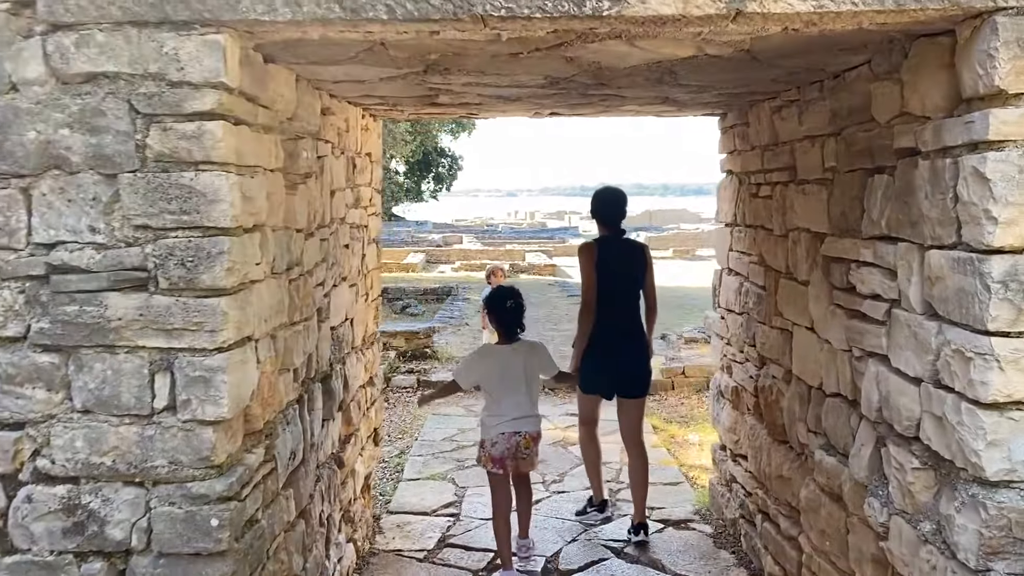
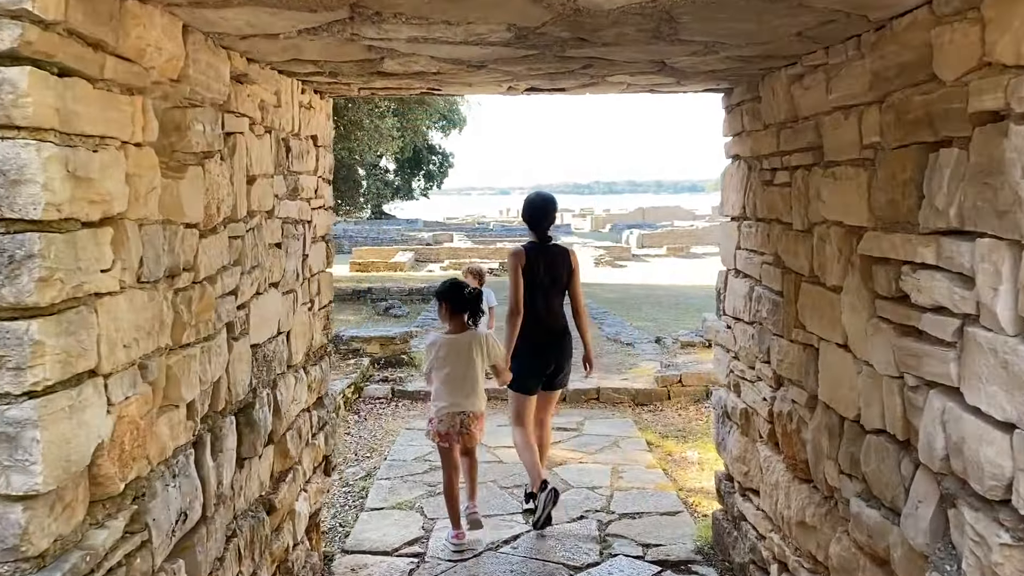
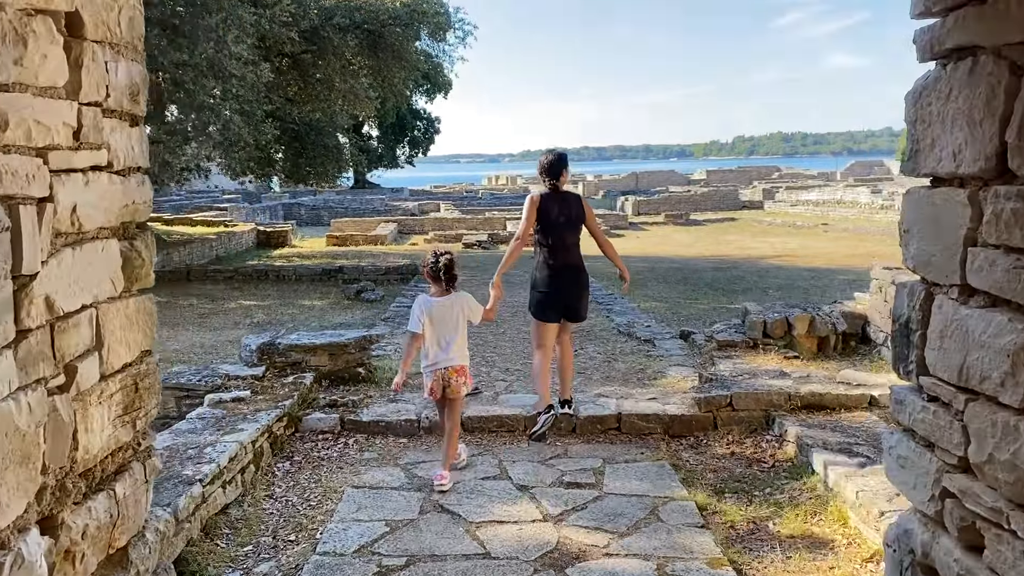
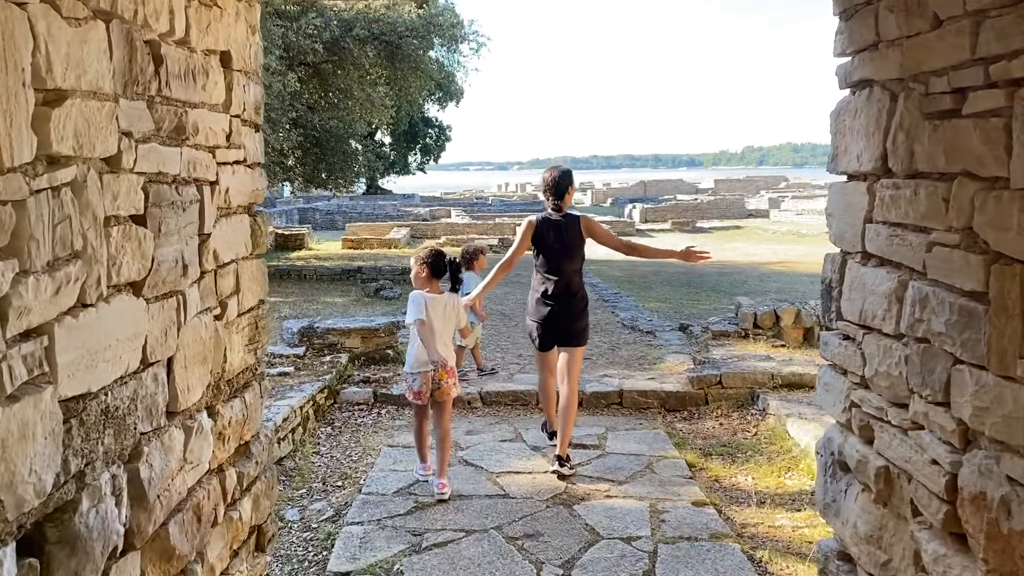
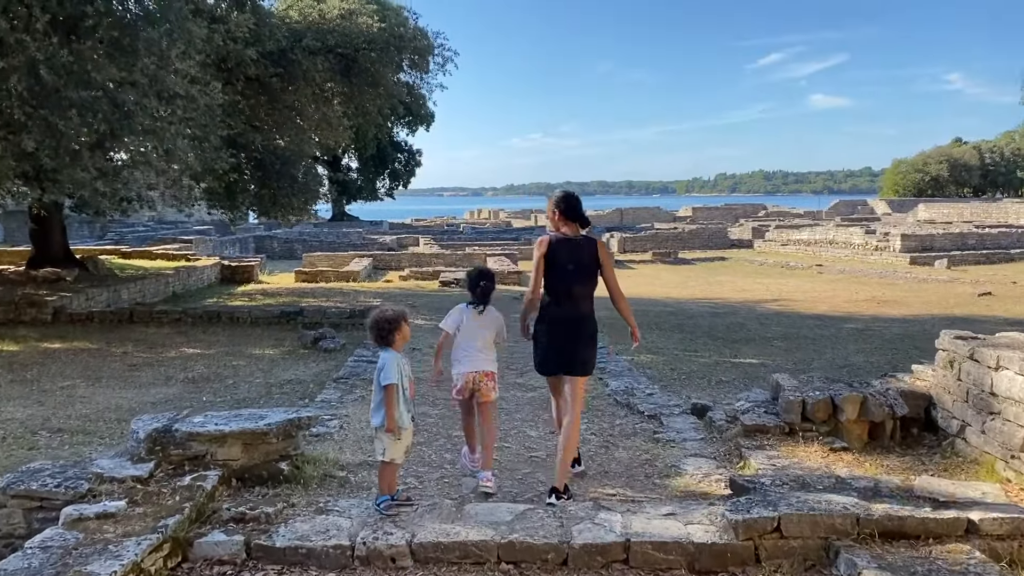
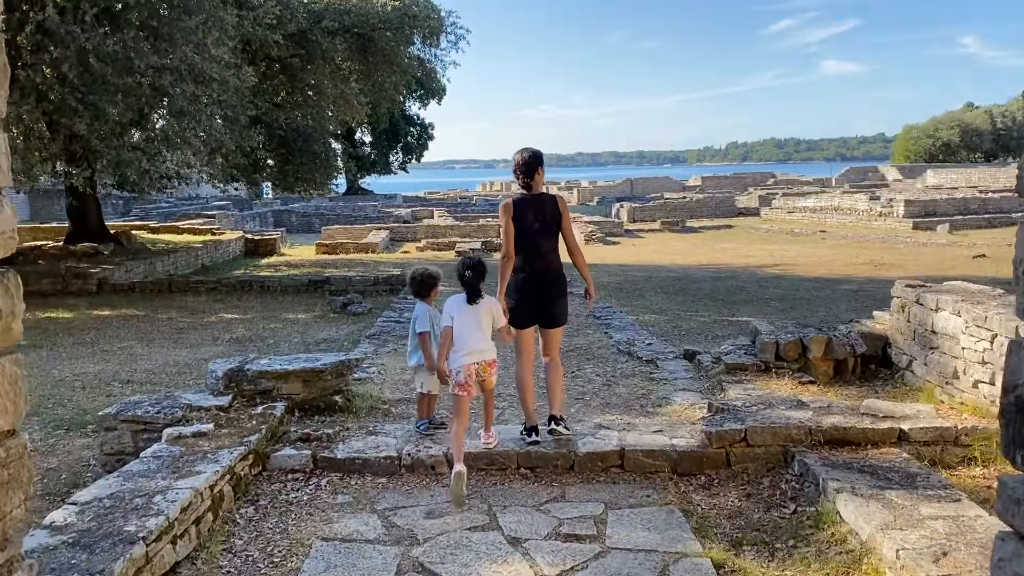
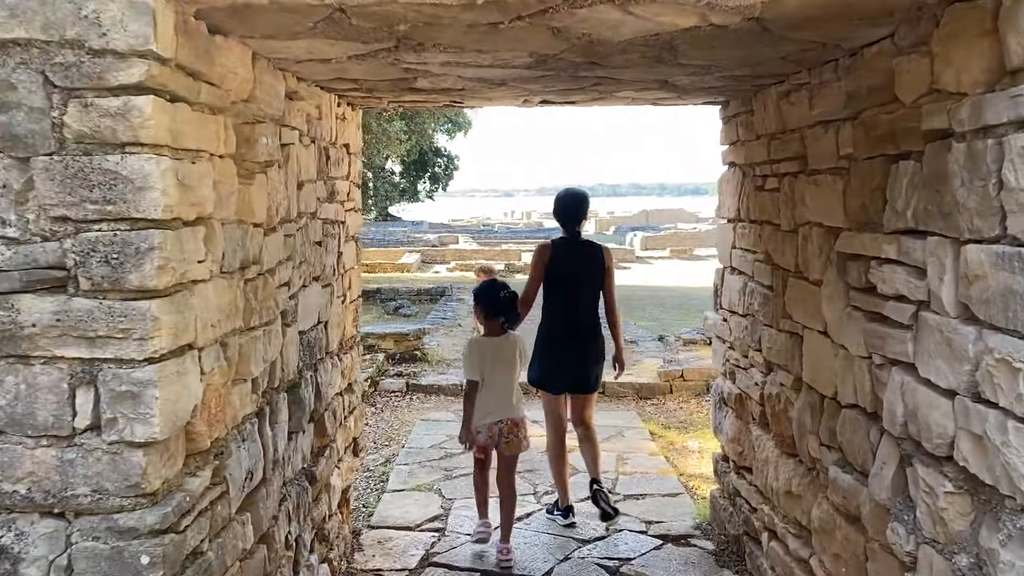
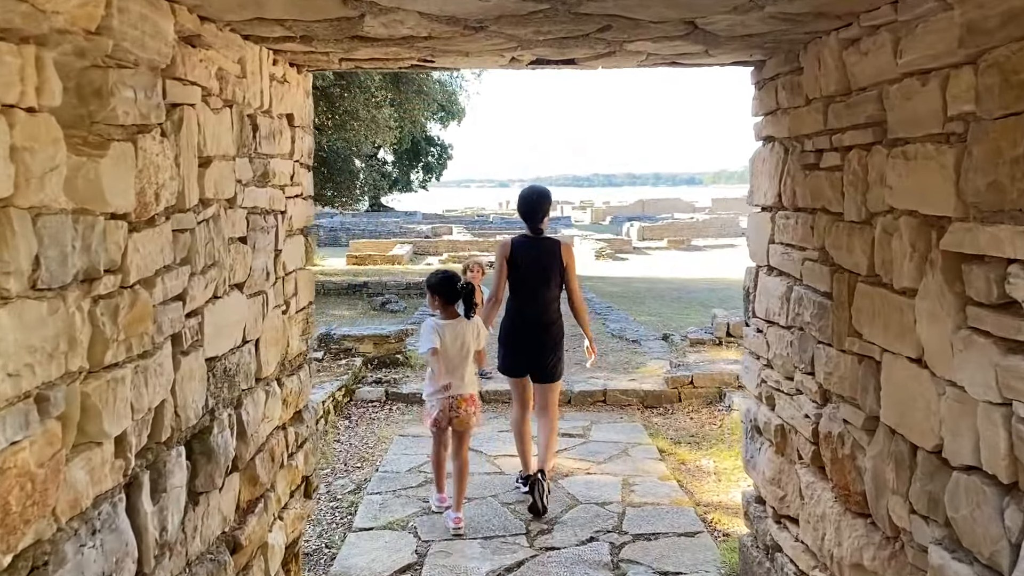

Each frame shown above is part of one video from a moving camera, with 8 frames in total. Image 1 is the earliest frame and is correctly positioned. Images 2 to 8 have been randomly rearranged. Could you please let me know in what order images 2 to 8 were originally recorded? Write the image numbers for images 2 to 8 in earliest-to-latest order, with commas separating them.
7, 2, 8, 4, 3, 6, 5
